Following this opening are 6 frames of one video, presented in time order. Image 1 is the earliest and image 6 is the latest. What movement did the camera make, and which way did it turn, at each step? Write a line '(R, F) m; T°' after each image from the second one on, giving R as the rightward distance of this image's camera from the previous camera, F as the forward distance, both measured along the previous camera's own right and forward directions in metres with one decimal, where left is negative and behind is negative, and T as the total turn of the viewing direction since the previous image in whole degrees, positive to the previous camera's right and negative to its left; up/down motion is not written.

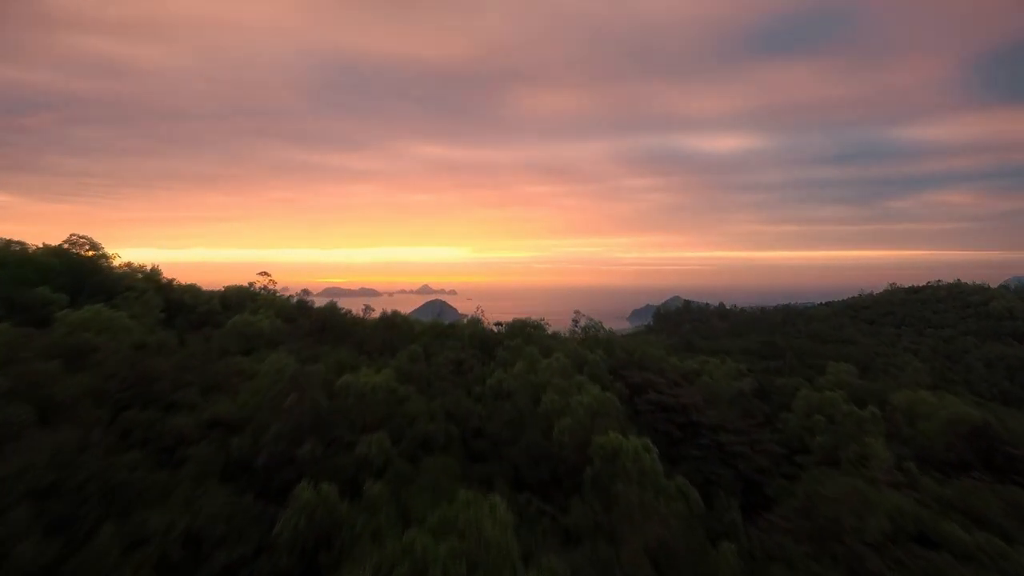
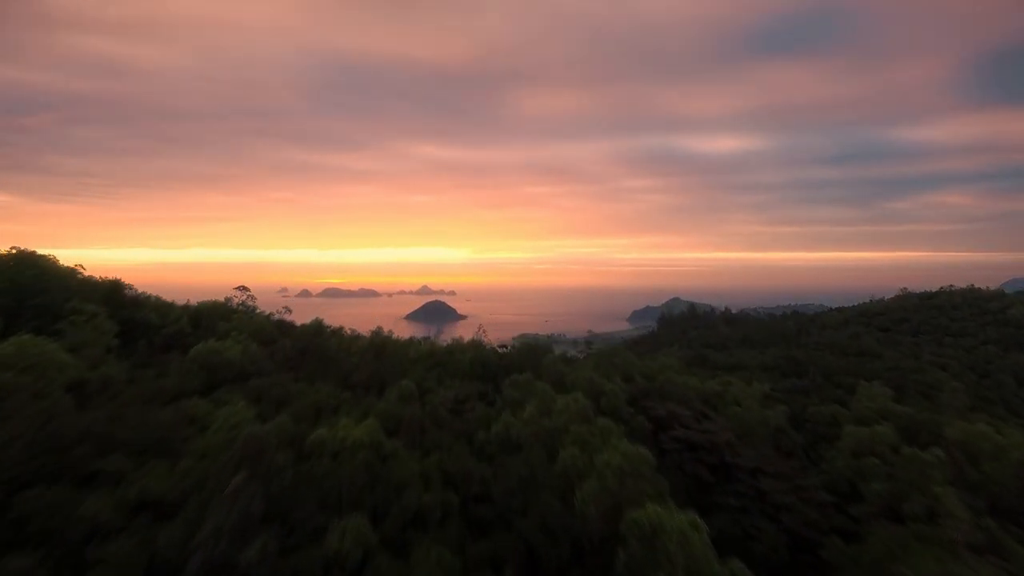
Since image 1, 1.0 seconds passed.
(-0.1, +1.8) m; 0°
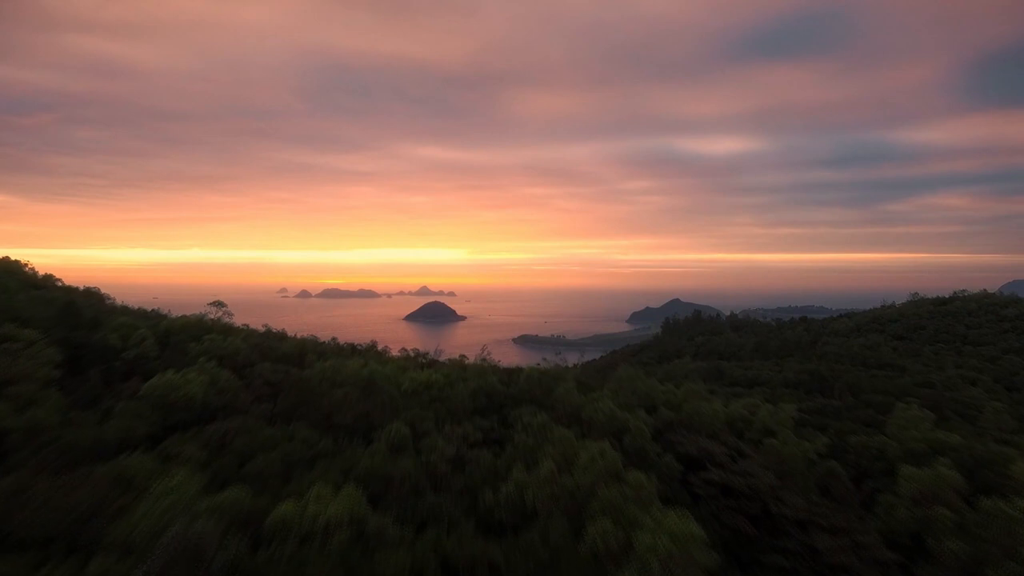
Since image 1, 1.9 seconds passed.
(-0.1, +1.7) m; 0°
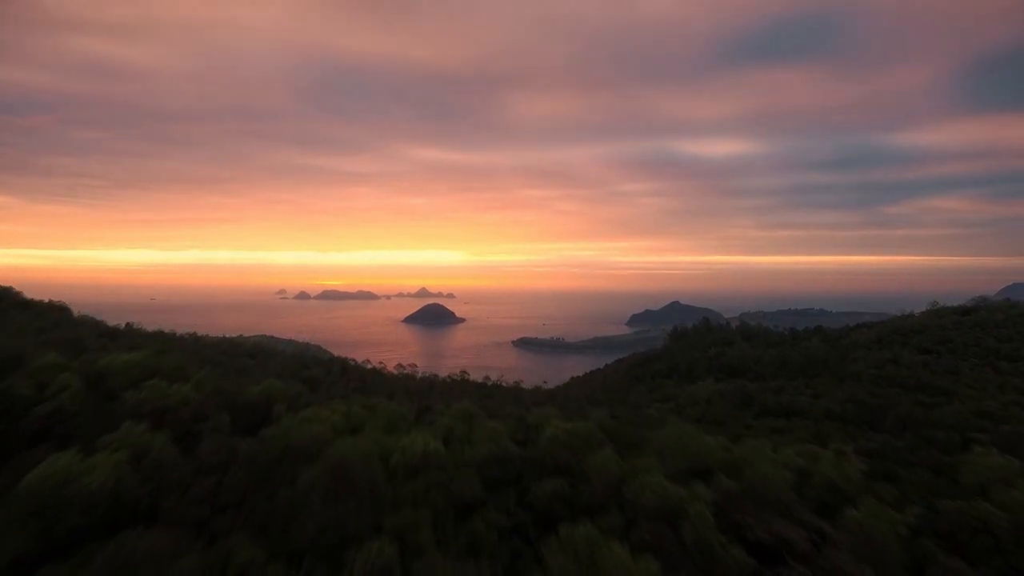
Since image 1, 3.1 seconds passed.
(-0.2, +2.7) m; 0°
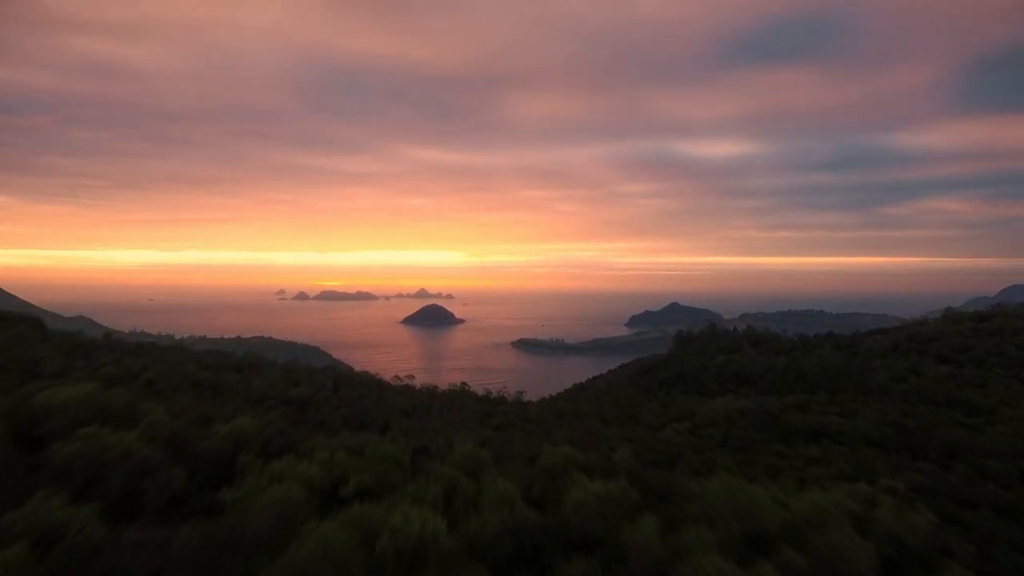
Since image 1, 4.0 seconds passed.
(-0.1, +1.9) m; 0°
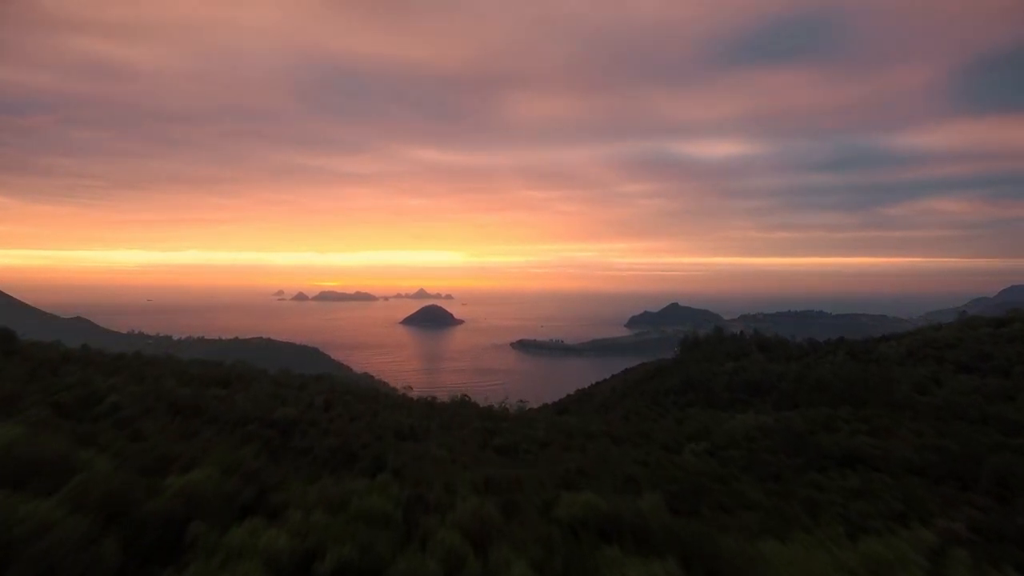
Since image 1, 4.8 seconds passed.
(-0.1, +1.8) m; 0°
